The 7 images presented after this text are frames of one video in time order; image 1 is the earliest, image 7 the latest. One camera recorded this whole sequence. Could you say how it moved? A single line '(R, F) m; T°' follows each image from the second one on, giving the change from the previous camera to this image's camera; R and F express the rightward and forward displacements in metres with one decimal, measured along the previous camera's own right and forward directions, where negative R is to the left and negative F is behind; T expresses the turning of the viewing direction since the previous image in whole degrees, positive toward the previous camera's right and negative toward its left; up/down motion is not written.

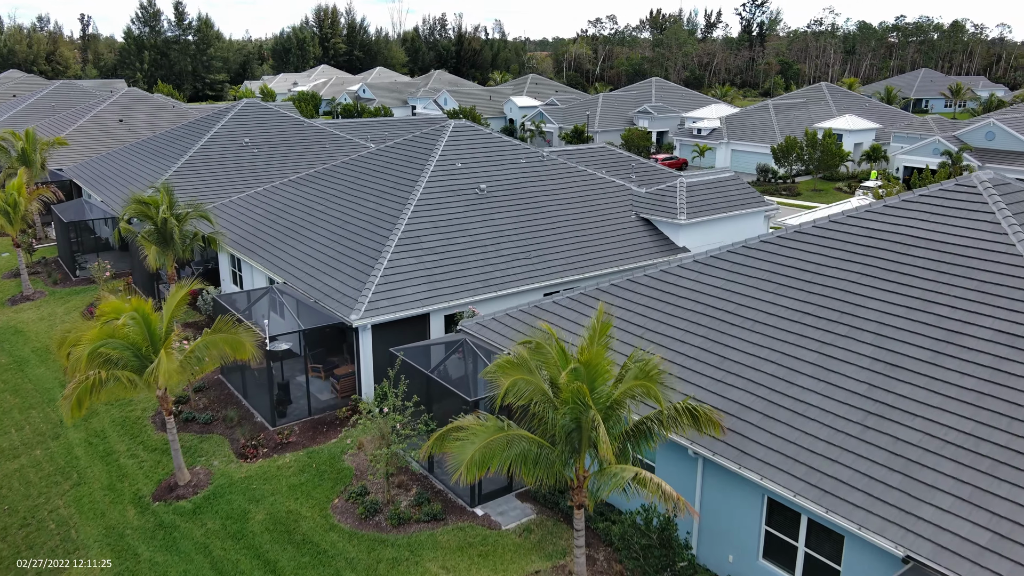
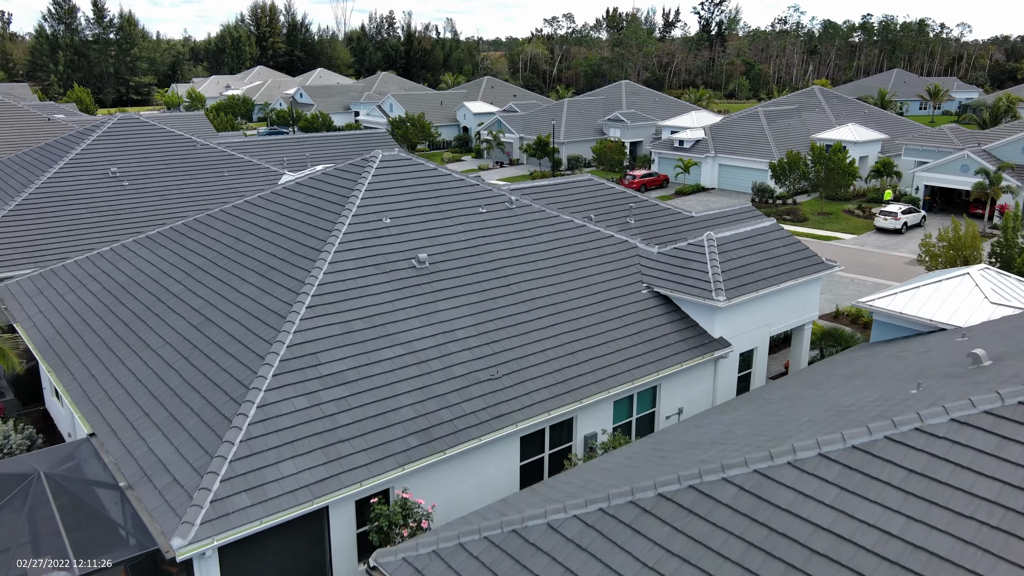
(0.0, +7.6) m; +3°
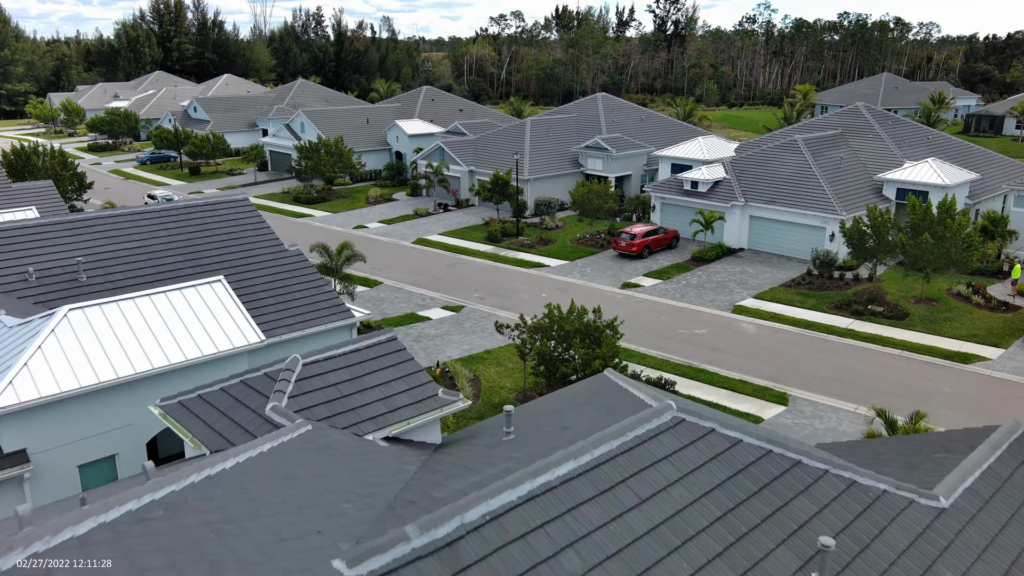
(-0.1, +14.1) m; +4°
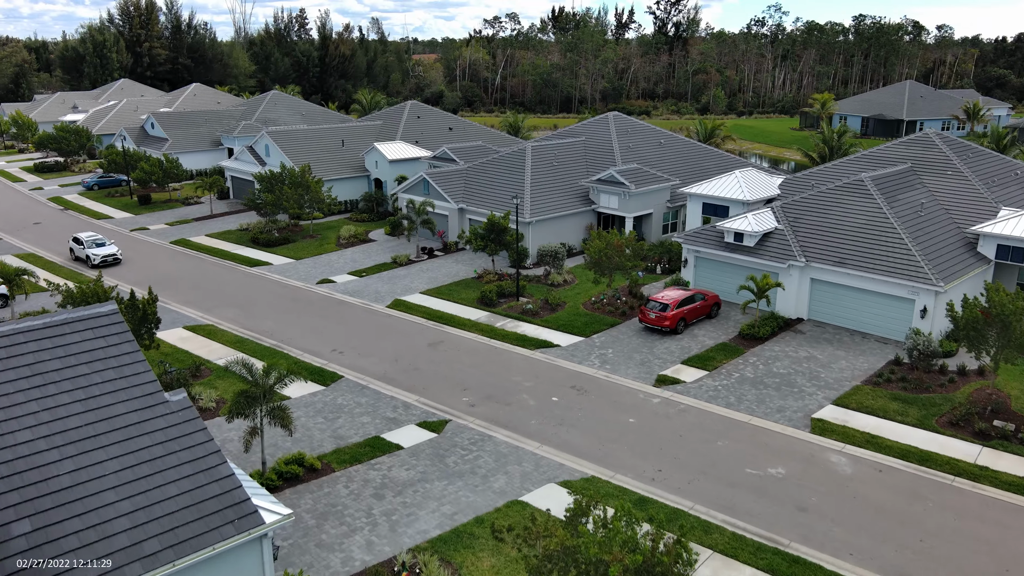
(-0.2, +7.1) m; 0°
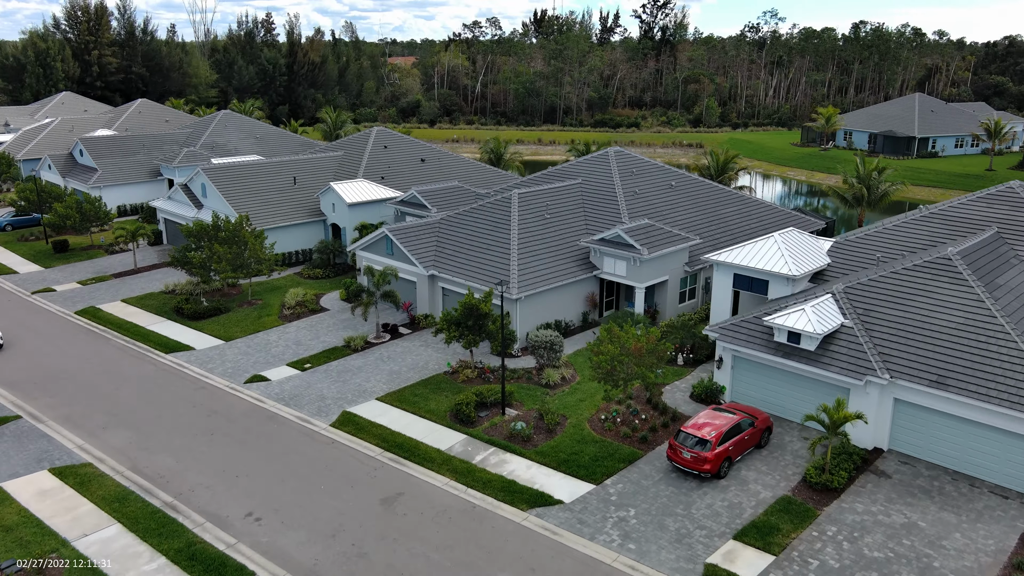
(0.0, +7.0) m; +1°
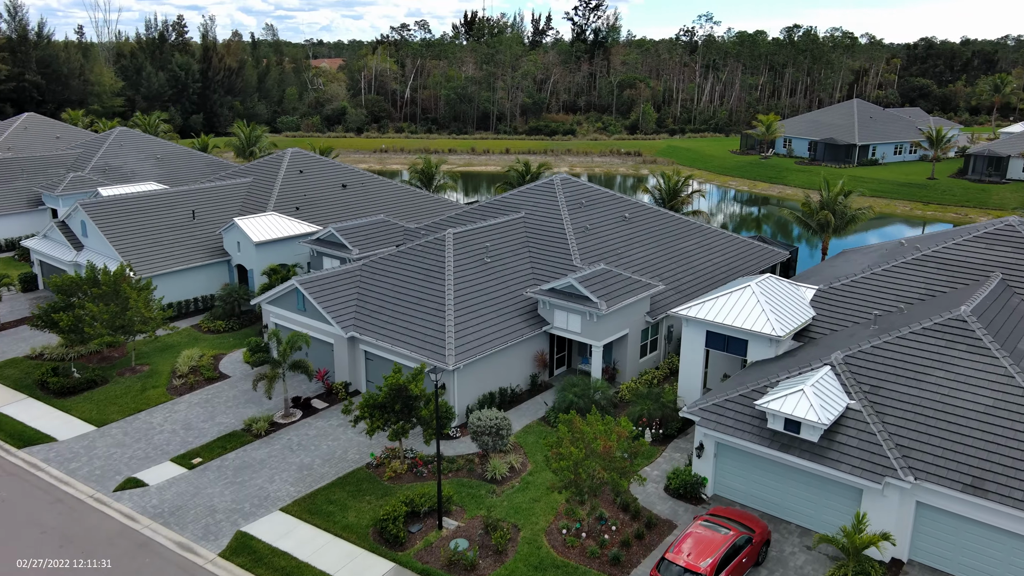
(+0.1, +4.4) m; +5°
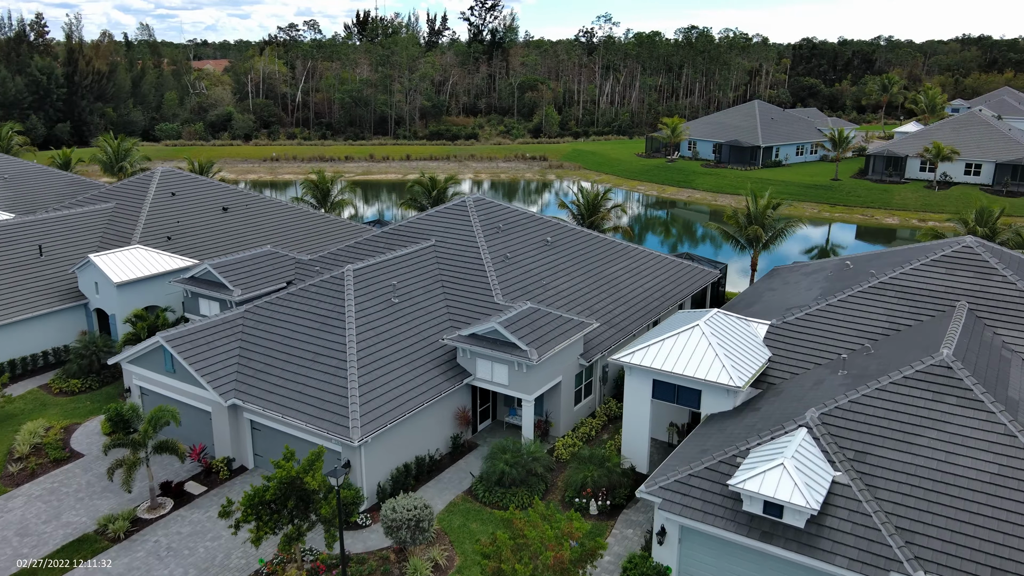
(-0.2, +3.6) m; +7°
